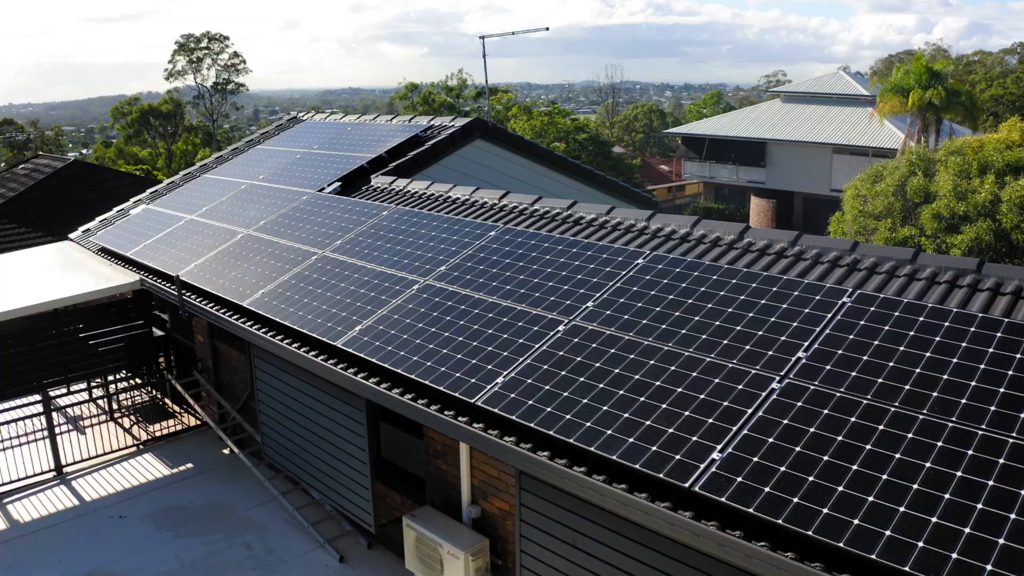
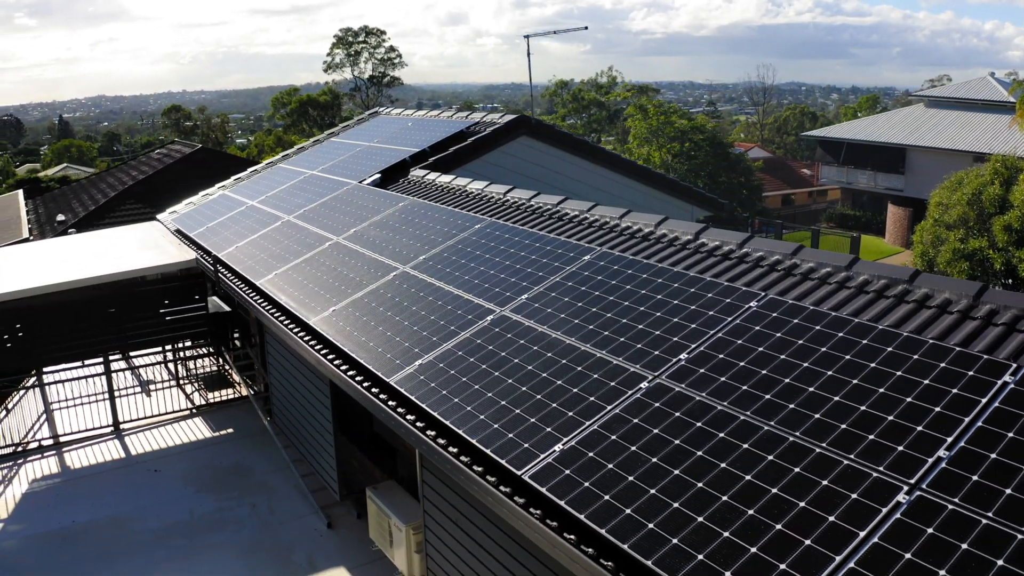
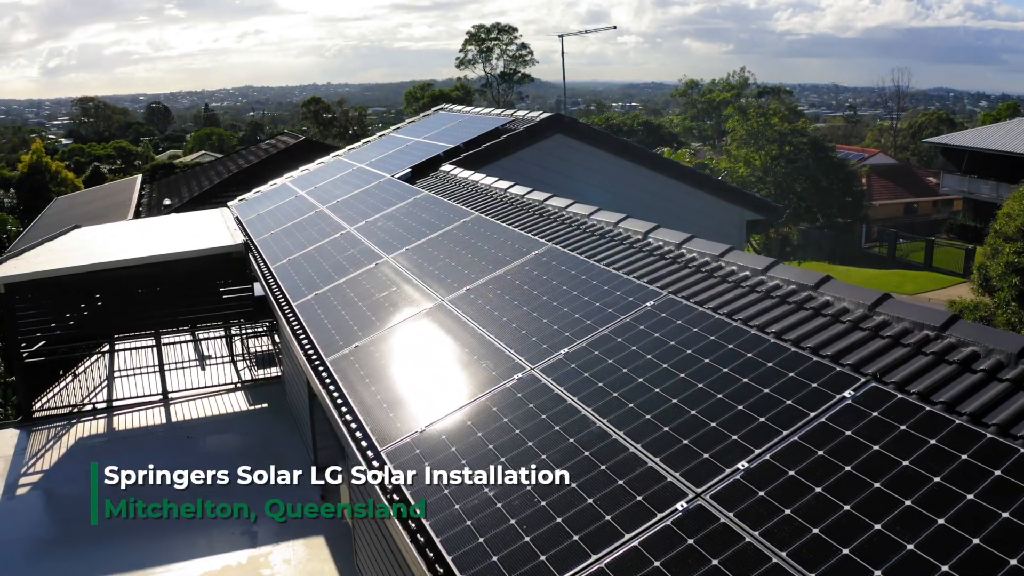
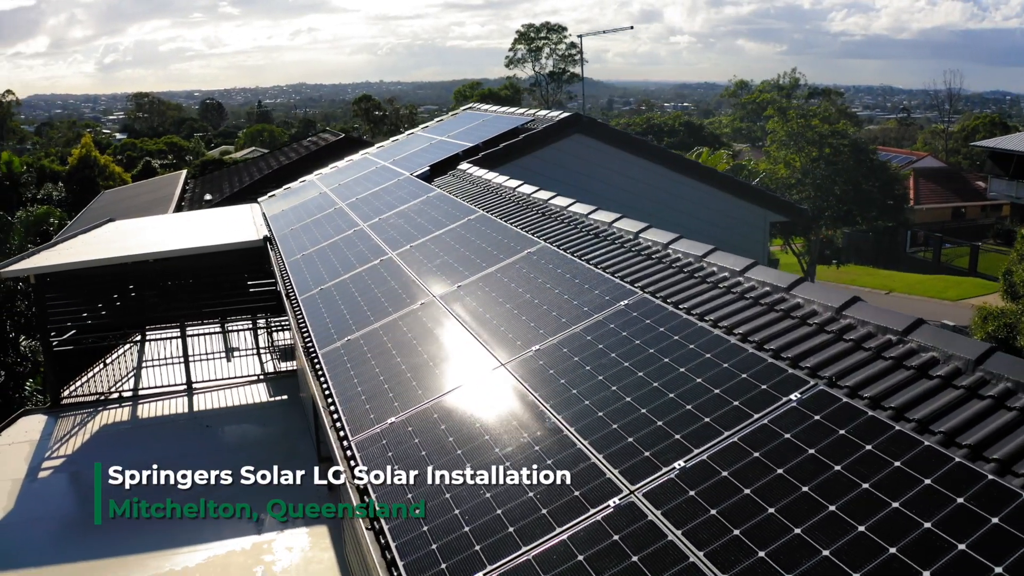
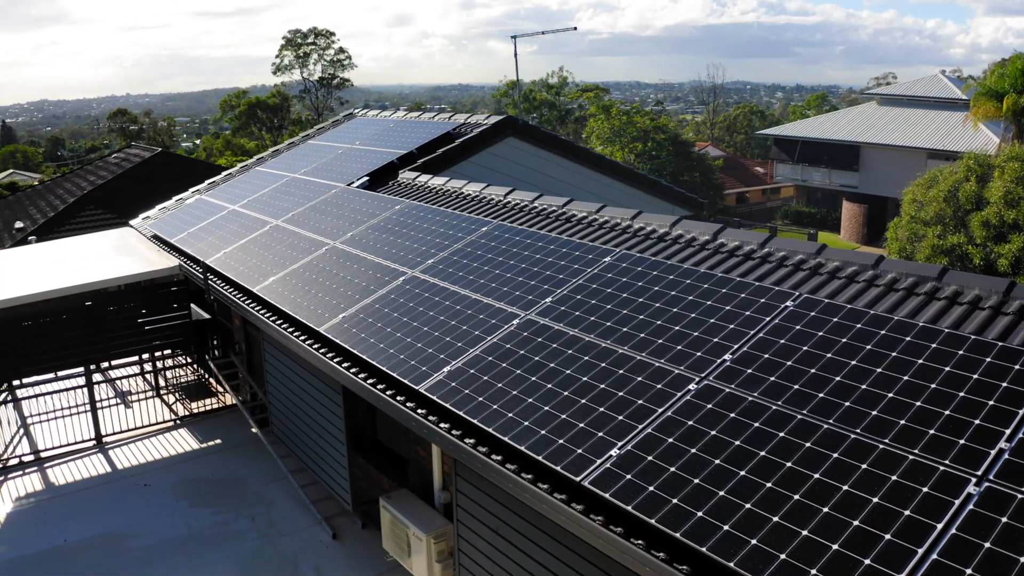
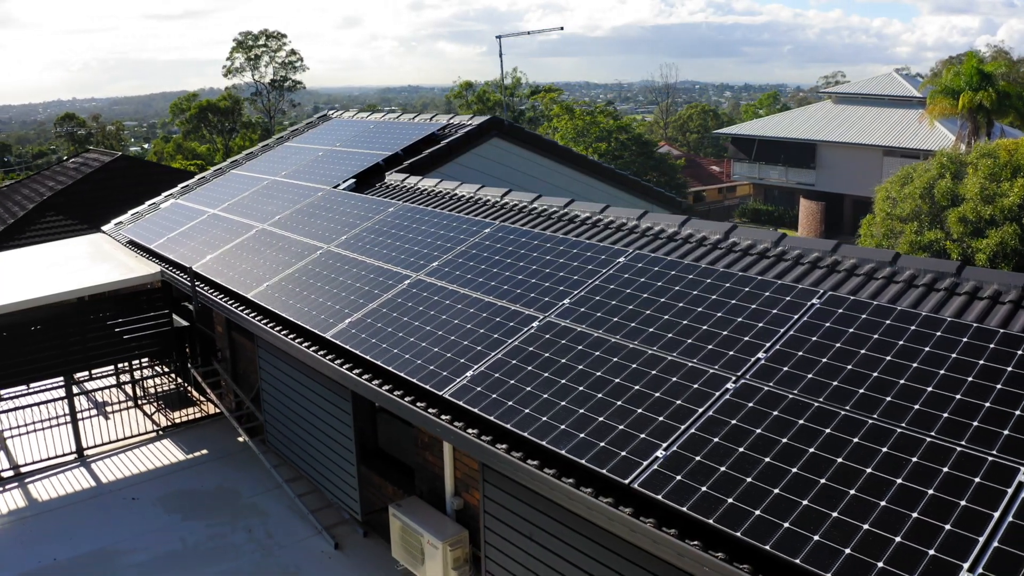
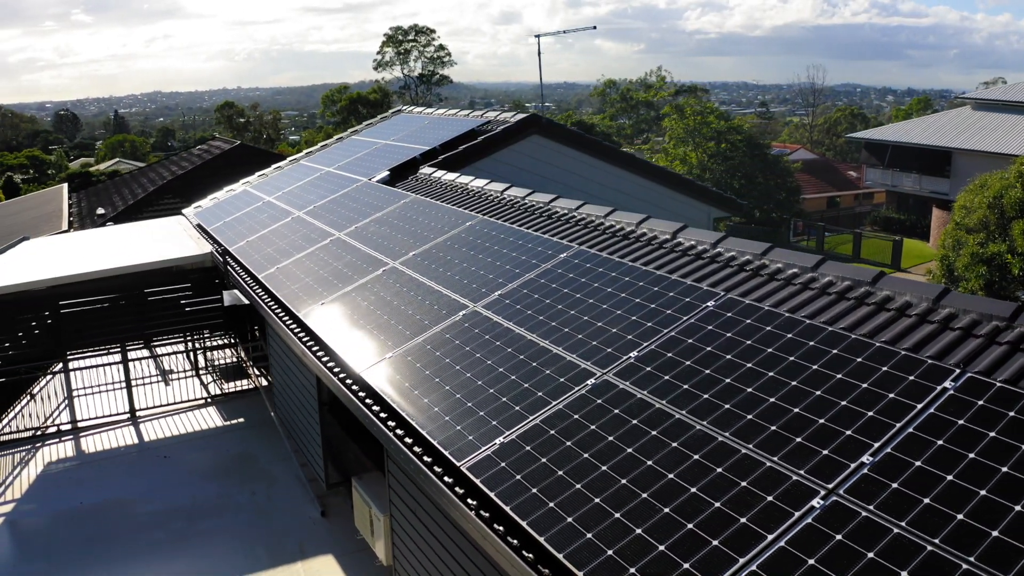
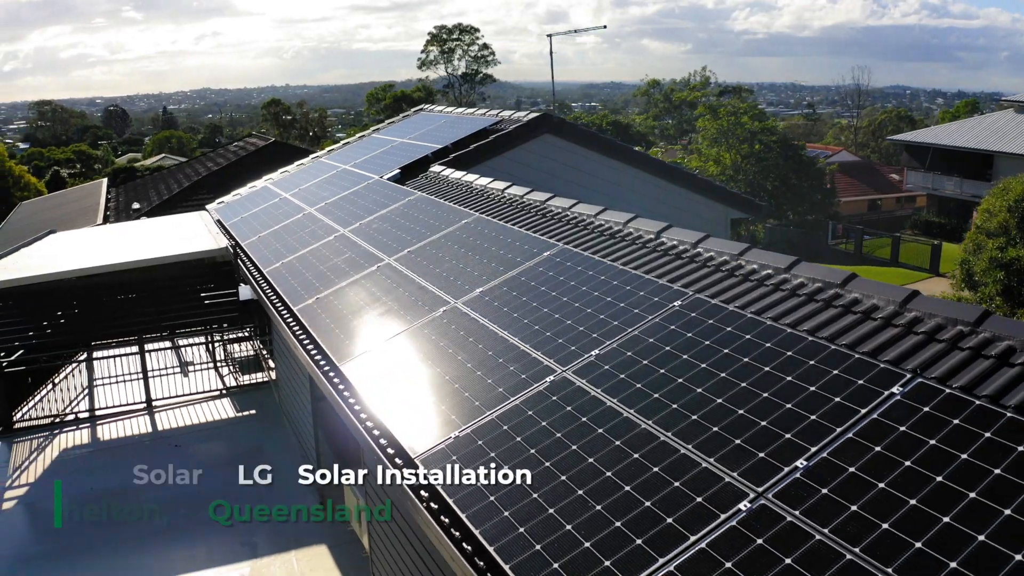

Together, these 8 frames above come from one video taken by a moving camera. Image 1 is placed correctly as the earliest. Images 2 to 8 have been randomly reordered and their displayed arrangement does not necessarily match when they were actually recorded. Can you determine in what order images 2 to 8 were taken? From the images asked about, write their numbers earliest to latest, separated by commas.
6, 5, 2, 7, 8, 3, 4
